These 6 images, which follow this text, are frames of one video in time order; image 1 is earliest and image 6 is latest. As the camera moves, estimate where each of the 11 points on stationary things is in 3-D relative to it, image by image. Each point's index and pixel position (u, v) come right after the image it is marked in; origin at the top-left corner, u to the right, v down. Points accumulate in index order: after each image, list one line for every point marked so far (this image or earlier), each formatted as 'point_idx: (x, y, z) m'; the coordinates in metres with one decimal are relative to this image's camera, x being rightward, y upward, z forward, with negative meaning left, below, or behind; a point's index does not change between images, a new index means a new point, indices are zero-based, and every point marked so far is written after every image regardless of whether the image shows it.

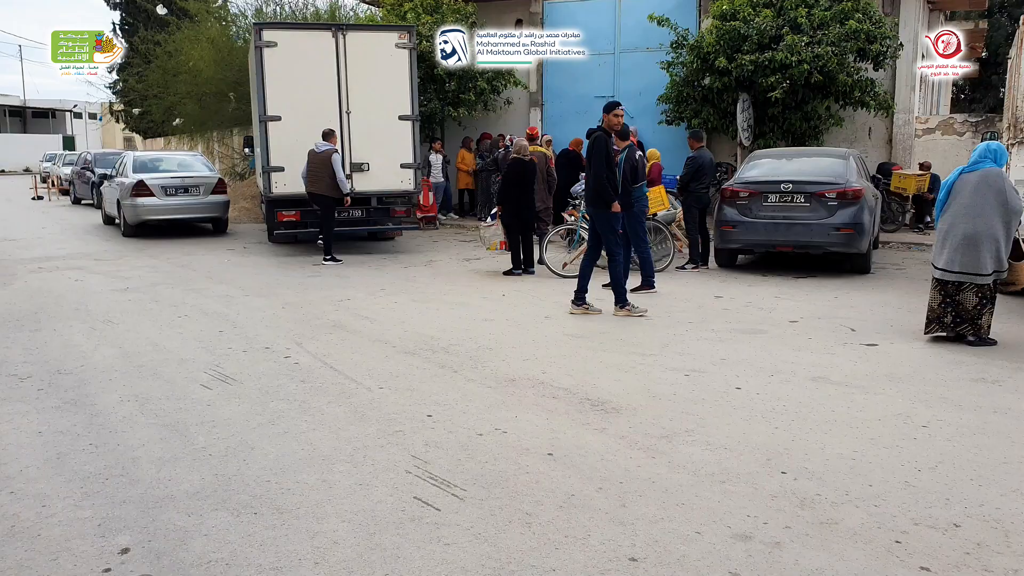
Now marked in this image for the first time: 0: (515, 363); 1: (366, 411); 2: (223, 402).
0: (0.0, -0.5, +6.3) m
1: (-0.7, -0.6, +5.1) m
2: (-1.5, -0.6, +5.3) m
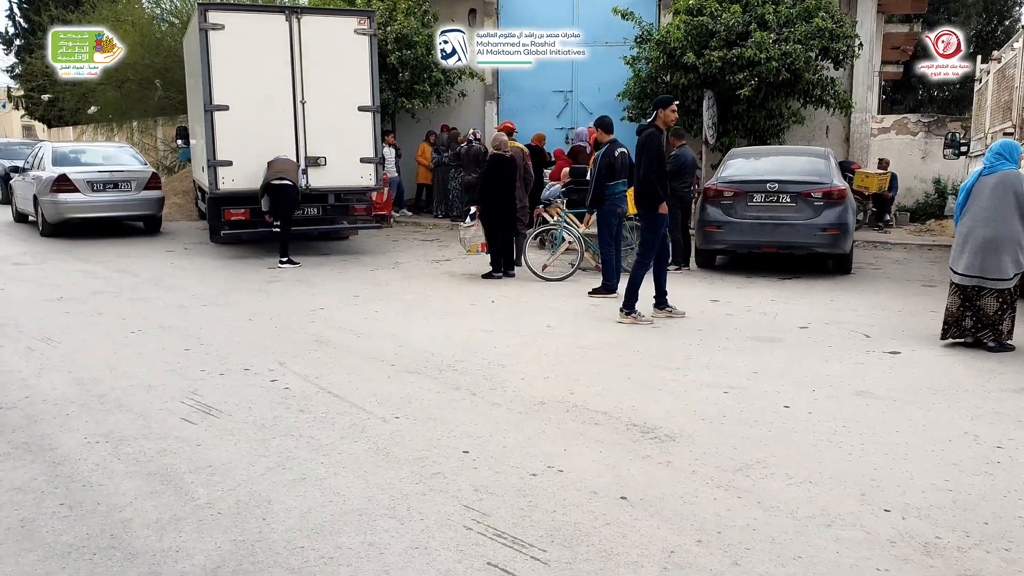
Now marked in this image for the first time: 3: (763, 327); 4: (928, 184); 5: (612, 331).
0: (+0.1, -0.5, +5.6) m
1: (-0.5, -0.7, +4.4) m
2: (-1.3, -0.7, +4.5) m
3: (+1.8, -0.3, +7.6) m
4: (+6.6, +1.7, +16.6) m
5: (+0.7, -0.3, +7.4) m
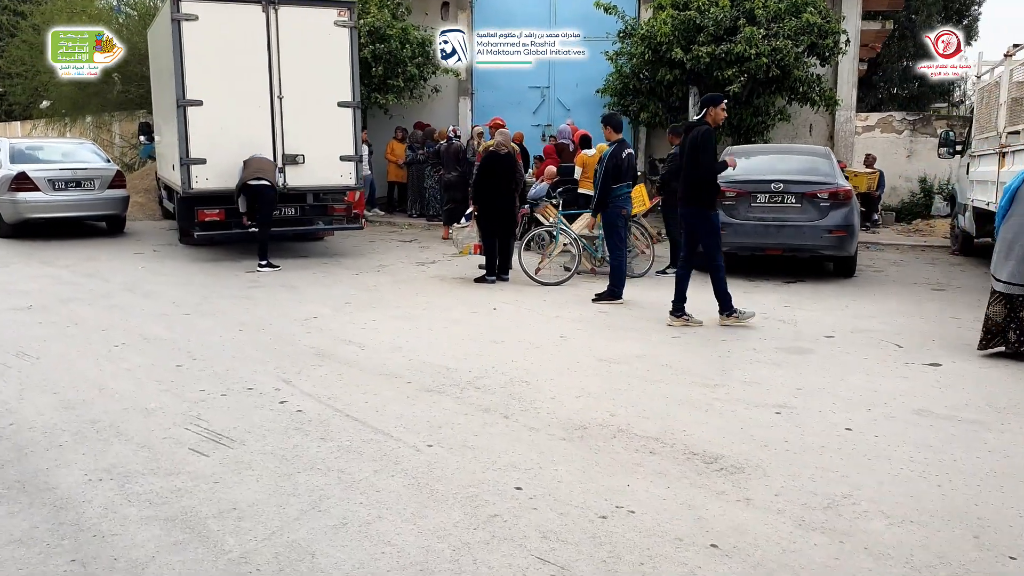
0: (+0.3, -0.6, +5.2) m
1: (-0.3, -0.7, +4.0) m
2: (-1.1, -0.7, +4.0) m
3: (+1.9, -0.3, +7.2) m
4: (+6.3, +1.6, +16.4) m
5: (+0.8, -0.4, +7.0) m
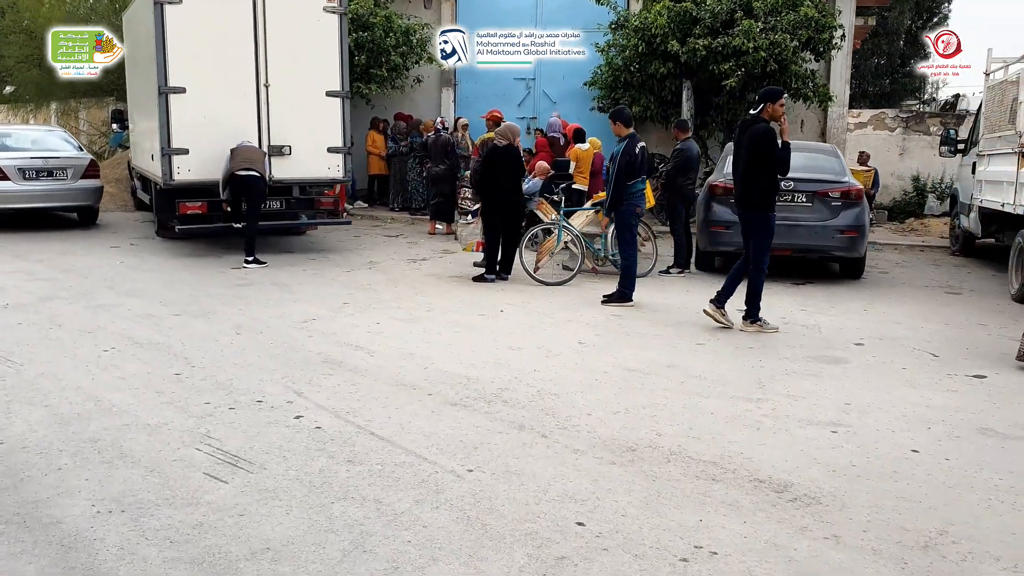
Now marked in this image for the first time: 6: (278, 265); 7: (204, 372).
0: (+0.4, -0.6, +4.8) m
1: (-0.1, -0.8, +3.6) m
2: (-0.9, -0.8, +3.6) m
3: (+2.0, -0.4, +6.9) m
4: (+6.1, +1.6, +16.2) m
5: (+0.9, -0.4, +6.6) m
6: (-2.4, +0.2, +10.5) m
7: (-1.7, -0.4, +5.7) m
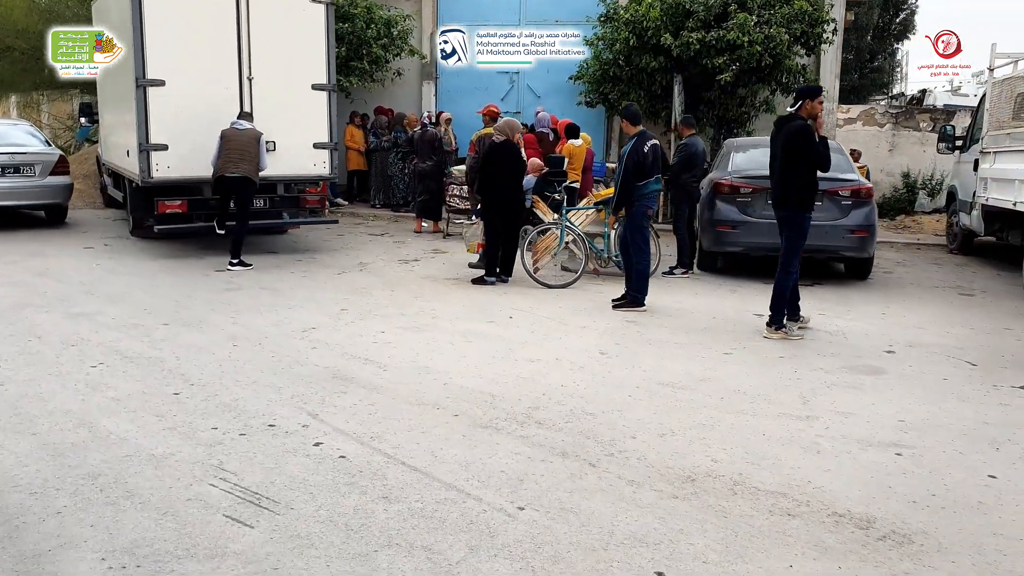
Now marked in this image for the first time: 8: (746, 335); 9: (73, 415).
0: (+0.6, -0.7, +4.4) m
1: (+0.1, -0.8, +3.2) m
2: (-0.7, -0.8, +3.2) m
3: (+2.1, -0.4, +6.6) m
4: (+5.8, +1.7, +15.9) m
5: (+1.0, -0.4, +6.2) m
6: (-2.4, +0.2, +10.1) m
7: (-1.5, -0.5, +5.2) m
8: (+1.6, -0.3, +7.1) m
9: (-2.0, -0.6, +4.7) m
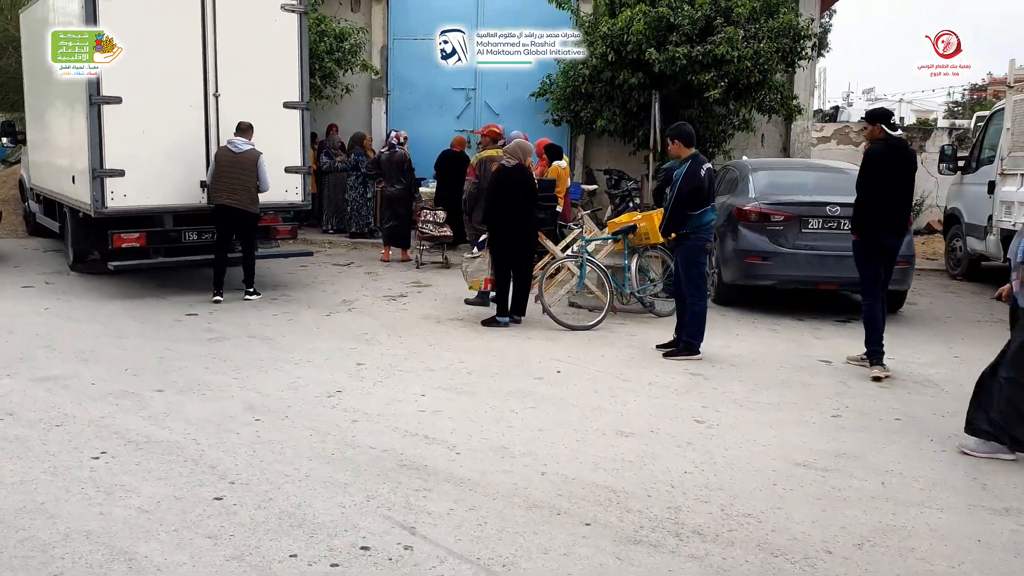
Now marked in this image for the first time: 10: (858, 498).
0: (+1.2, -0.9, +3.5) m
1: (+0.8, -1.1, +2.2) m
2: (0.0, -1.1, +2.2) m
3: (+2.5, -0.7, +5.8) m
4: (+5.3, +1.3, +15.5) m
5: (+1.4, -0.7, +5.3) m
6: (-2.3, -0.2, +8.9) m
7: (-1.0, -0.8, +4.1) m
8: (+1.9, -0.6, +6.2) m
9: (-1.4, -0.9, +3.6) m
10: (+1.4, -0.8, +4.2) m
